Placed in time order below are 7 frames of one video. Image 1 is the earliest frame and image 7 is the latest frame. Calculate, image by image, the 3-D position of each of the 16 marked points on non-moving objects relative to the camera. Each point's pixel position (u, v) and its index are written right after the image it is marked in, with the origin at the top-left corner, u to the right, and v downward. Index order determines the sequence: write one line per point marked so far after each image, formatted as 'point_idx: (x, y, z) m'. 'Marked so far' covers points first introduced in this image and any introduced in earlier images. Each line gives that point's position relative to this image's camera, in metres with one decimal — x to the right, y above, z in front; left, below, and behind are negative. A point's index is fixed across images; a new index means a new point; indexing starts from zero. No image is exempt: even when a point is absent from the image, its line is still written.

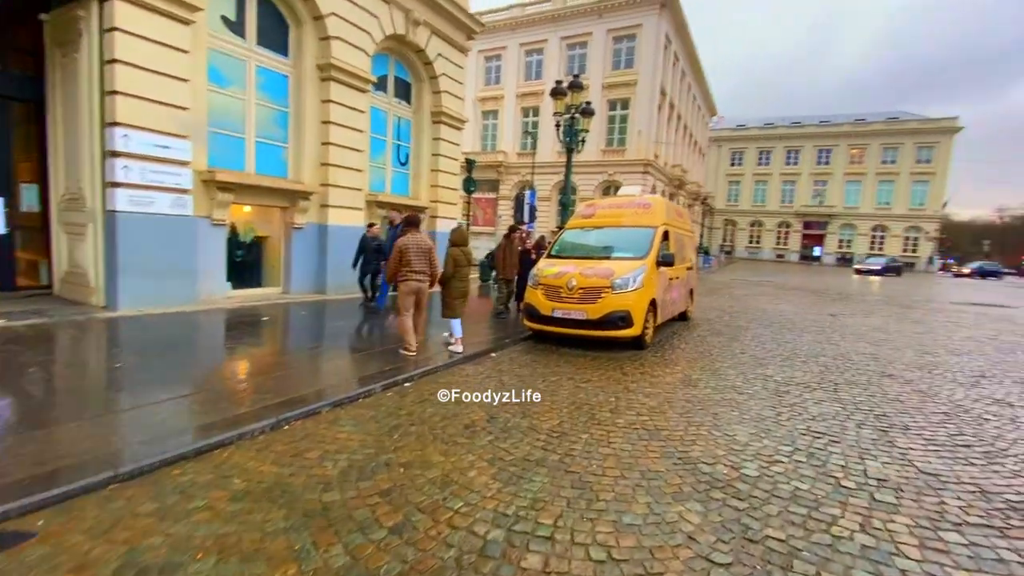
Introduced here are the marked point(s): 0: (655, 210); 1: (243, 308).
0: (+2.6, +1.4, +8.7) m
1: (-5.2, -0.4, +9.1) m
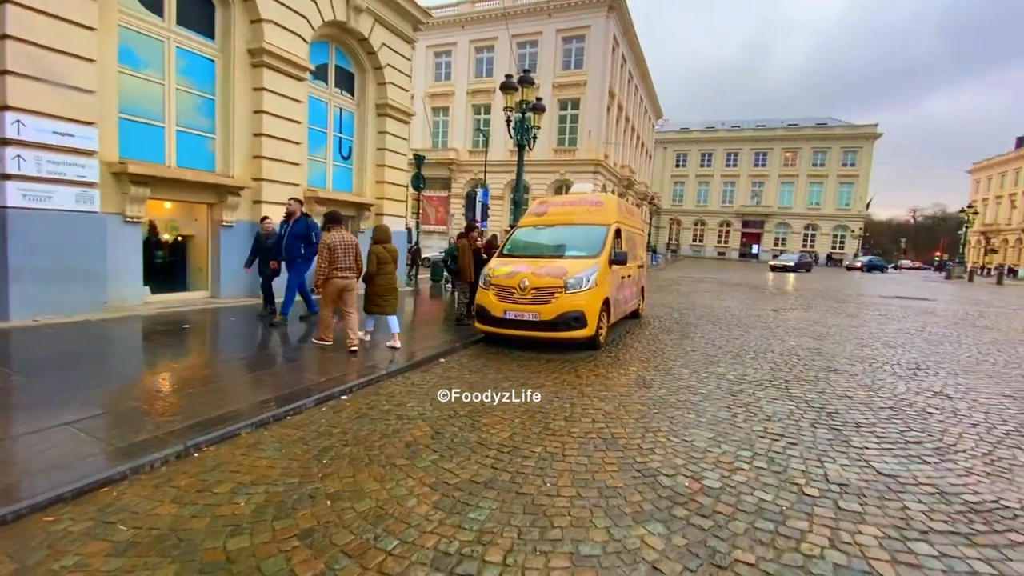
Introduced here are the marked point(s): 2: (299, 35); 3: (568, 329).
0: (+1.7, +1.4, +8.5) m
1: (-6.0, -0.4, +8.3) m
2: (-4.7, +5.6, +10.6) m
3: (+0.8, -0.6, +6.8) m
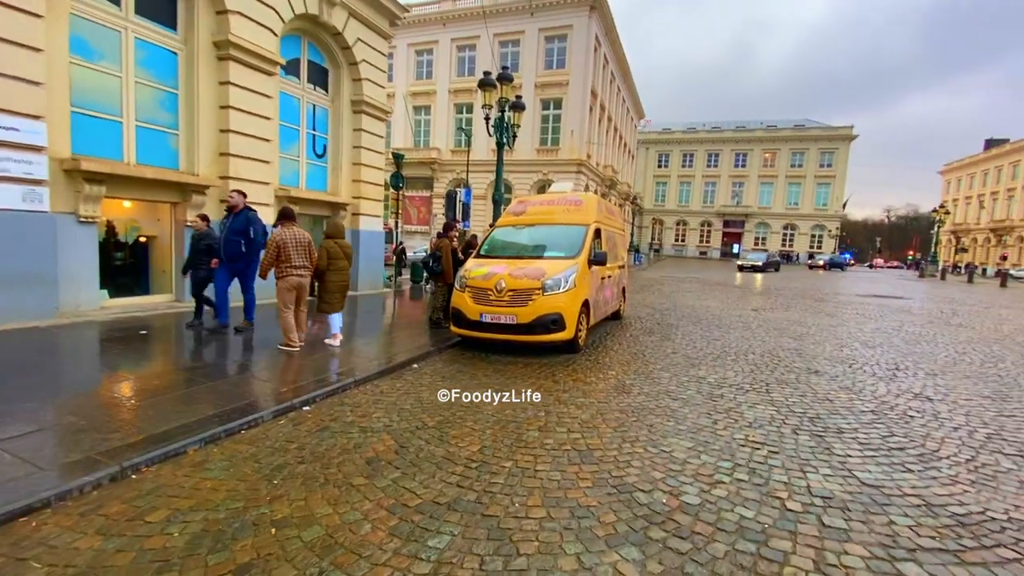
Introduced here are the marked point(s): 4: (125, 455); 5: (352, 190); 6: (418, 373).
0: (+1.3, +1.4, +8.3) m
1: (-6.4, -0.5, +7.8) m
2: (-5.2, +5.6, +10.2) m
3: (+0.5, -0.6, +6.5) m
4: (-2.8, -1.2, +3.4) m
5: (-4.5, +2.7, +13.3) m
6: (-1.2, -1.1, +6.0) m
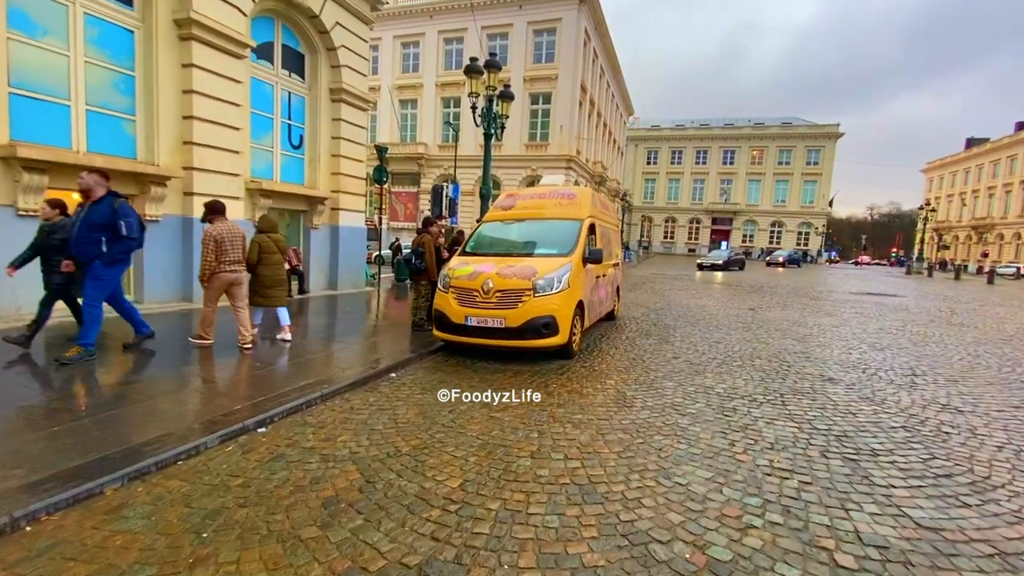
0: (+1.1, +1.4, +7.8) m
1: (-6.6, -0.5, +7.1) m
2: (-5.5, +5.6, +9.4) m
3: (+0.3, -0.6, +6.0) m
4: (-2.8, -1.2, +2.8) m
5: (-4.8, +2.8, +12.6) m
6: (-1.3, -1.1, +5.4) m
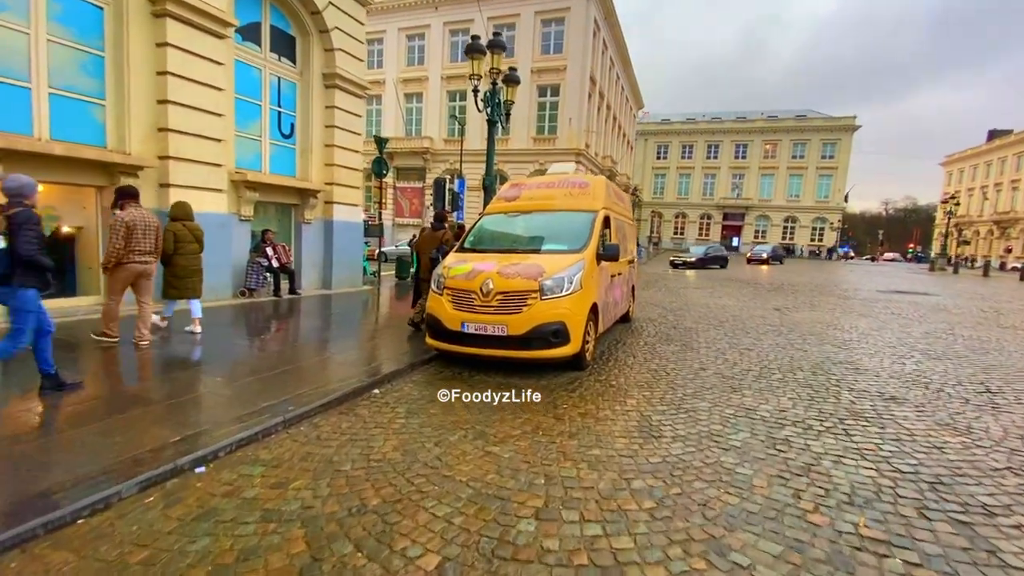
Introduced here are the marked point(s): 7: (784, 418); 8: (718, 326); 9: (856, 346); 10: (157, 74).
0: (+1.2, +1.4, +6.9) m
1: (-6.5, -0.5, +6.4) m
2: (-5.4, +5.6, +8.6) m
3: (+0.4, -0.6, +5.1) m
4: (-2.9, -1.3, +2.0) m
5: (-4.6, +2.8, +11.8) m
6: (-1.3, -1.1, +4.6) m
7: (+2.4, -1.1, +4.3) m
8: (+3.9, -0.7, +8.9) m
9: (+5.4, -0.9, +7.5) m
10: (-6.0, +3.6, +8.0) m
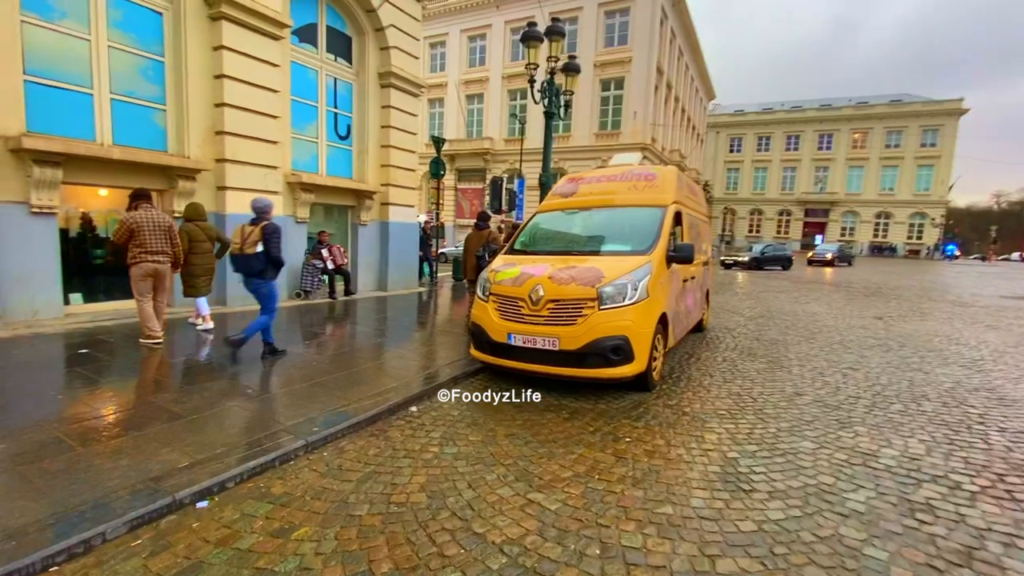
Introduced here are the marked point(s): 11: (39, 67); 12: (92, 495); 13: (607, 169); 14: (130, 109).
0: (+1.9, +1.3, +6.1) m
1: (-5.8, -0.6, +6.5) m
2: (-4.3, +5.5, +8.6) m
3: (+0.8, -0.7, +4.4) m
4: (-2.7, -1.3, +1.7) m
5: (-3.2, +2.7, +11.7) m
6: (-0.9, -1.2, +4.1) m
7: (+2.8, -1.2, +3.3) m
8: (+4.8, -0.8, +7.7) m
9: (+6.1, -1.0, +6.1) m
10: (-5.1, +3.6, +8.1) m
11: (-6.4, +3.0, +6.5) m
12: (-2.4, -1.2, +2.8) m
13: (+1.3, +1.7, +6.6) m
14: (-5.9, +2.8, +7.3) m
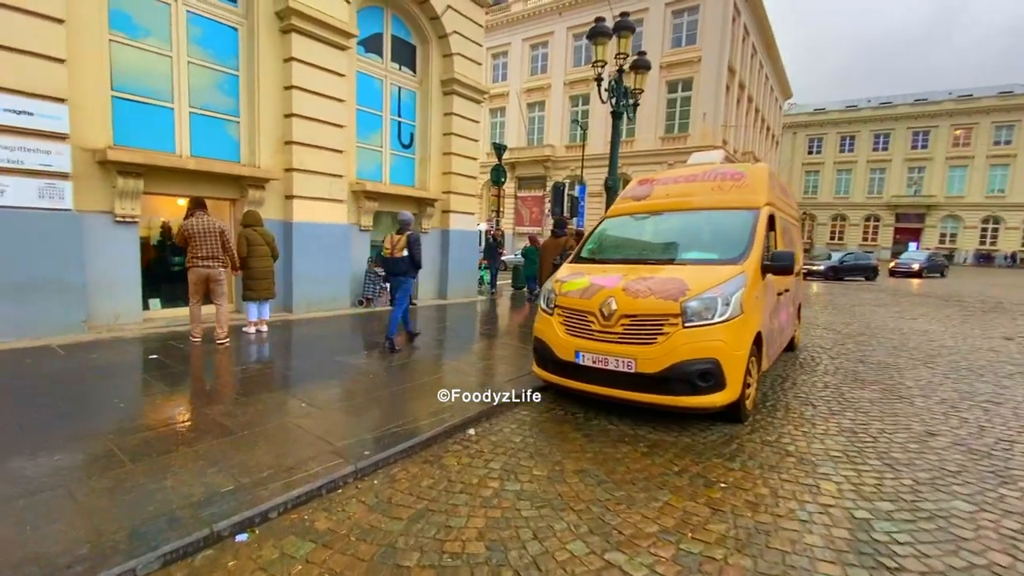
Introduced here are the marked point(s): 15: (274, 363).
0: (+2.7, +1.2, +5.3) m
1: (-5.0, -0.6, +6.7) m
2: (-3.1, +5.4, +8.7) m
3: (+1.4, -0.8, +3.8) m
4: (-2.5, -1.4, +1.5) m
5: (-1.7, +2.5, +11.6) m
6: (-0.3, -1.3, +3.7) m
7: (+3.2, -1.3, +2.5) m
8: (+5.8, -1.0, +6.6) m
9: (+6.9, -1.2, +4.8) m
10: (-3.9, +3.4, +8.3) m
11: (-5.5, +2.9, +6.8) m
12: (-2.1, -1.2, +2.6) m
13: (+2.2, +1.5, +6.0) m
14: (-4.9, +2.7, +7.6) m
15: (-2.9, -0.9, +5.8) m
